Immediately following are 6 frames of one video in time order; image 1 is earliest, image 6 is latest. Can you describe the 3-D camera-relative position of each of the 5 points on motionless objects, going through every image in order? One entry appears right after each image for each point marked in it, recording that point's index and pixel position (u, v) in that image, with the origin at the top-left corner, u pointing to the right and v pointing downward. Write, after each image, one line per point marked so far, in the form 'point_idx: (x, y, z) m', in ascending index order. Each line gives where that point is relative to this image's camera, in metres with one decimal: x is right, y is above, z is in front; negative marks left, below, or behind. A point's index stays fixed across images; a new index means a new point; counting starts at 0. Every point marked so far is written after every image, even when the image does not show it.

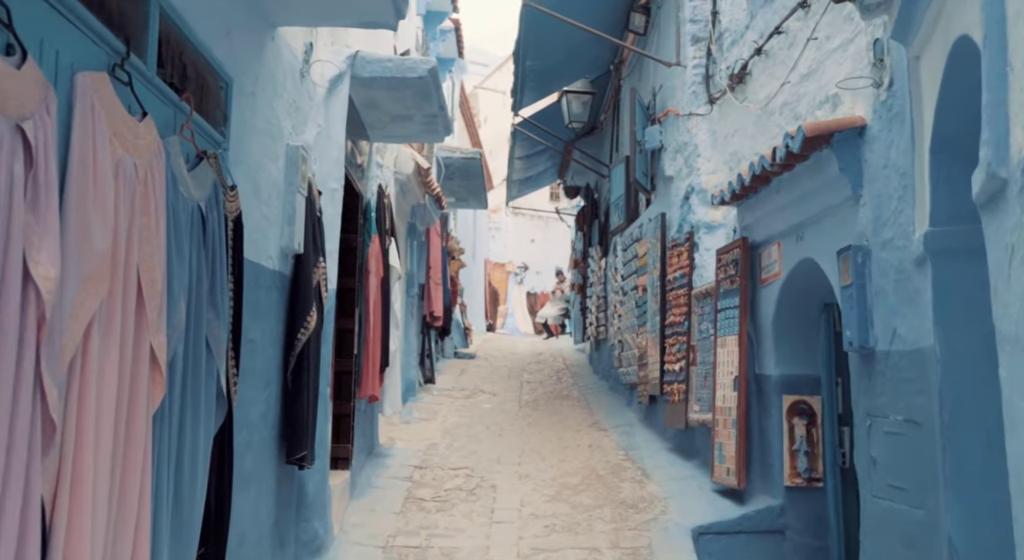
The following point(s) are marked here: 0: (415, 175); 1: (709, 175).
0: (-1.0, +1.1, +10.1) m
1: (+1.7, +0.9, +8.2) m
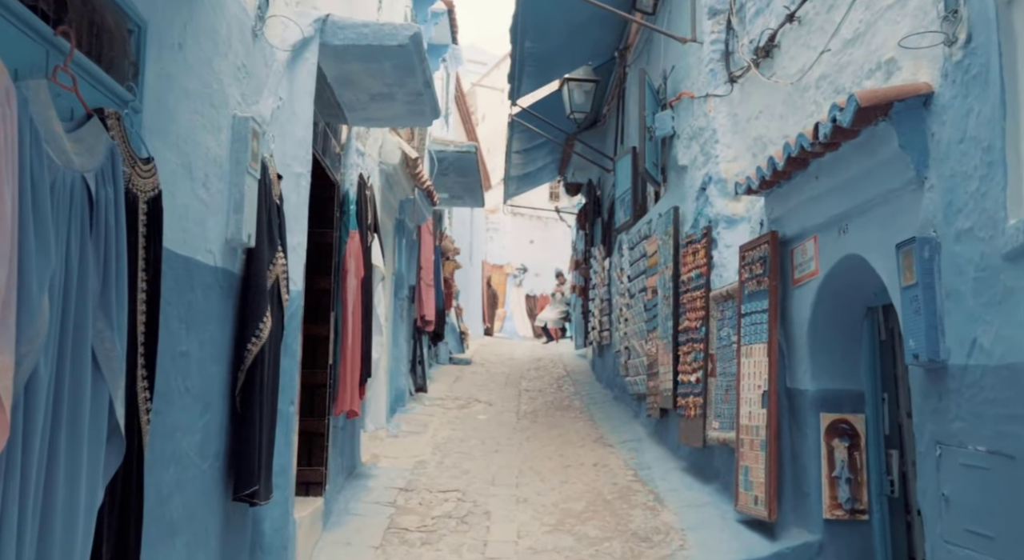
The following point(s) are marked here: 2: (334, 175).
0: (-1.1, +1.1, +9.3) m
1: (+1.7, +0.9, +7.3) m
2: (-1.3, +0.8, +6.7) m
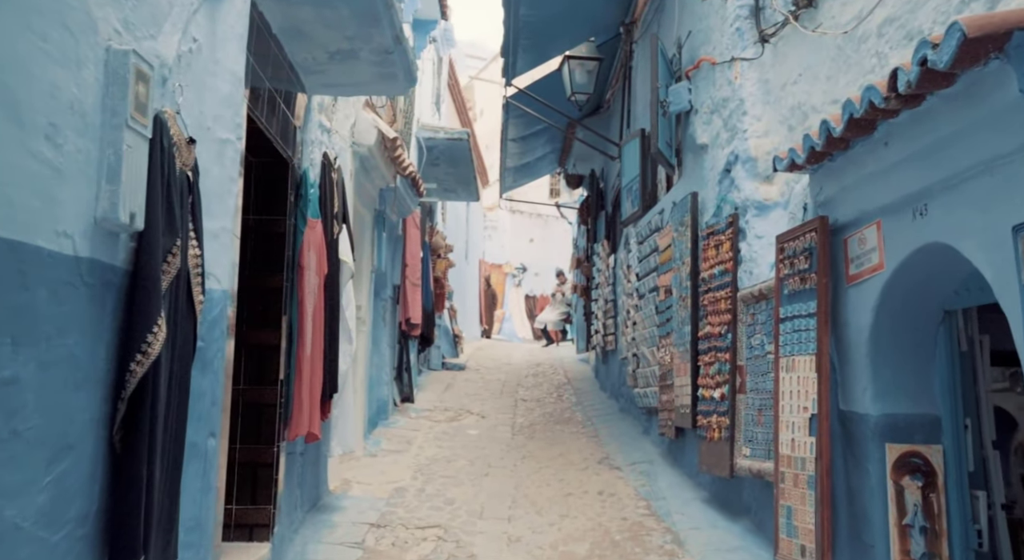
0: (-1.1, +1.1, +8.1) m
1: (+1.6, +0.9, +6.2) m
2: (-1.4, +0.8, +5.6) m
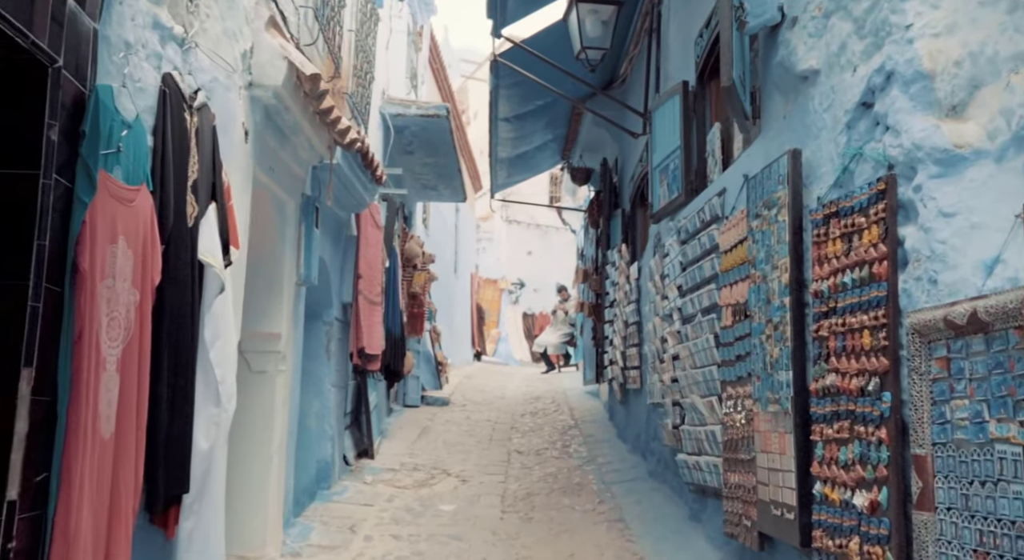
0: (-1.2, +1.0, +5.3) m
1: (+1.5, +0.9, +3.4) m
2: (-1.4, +0.7, +2.8) m
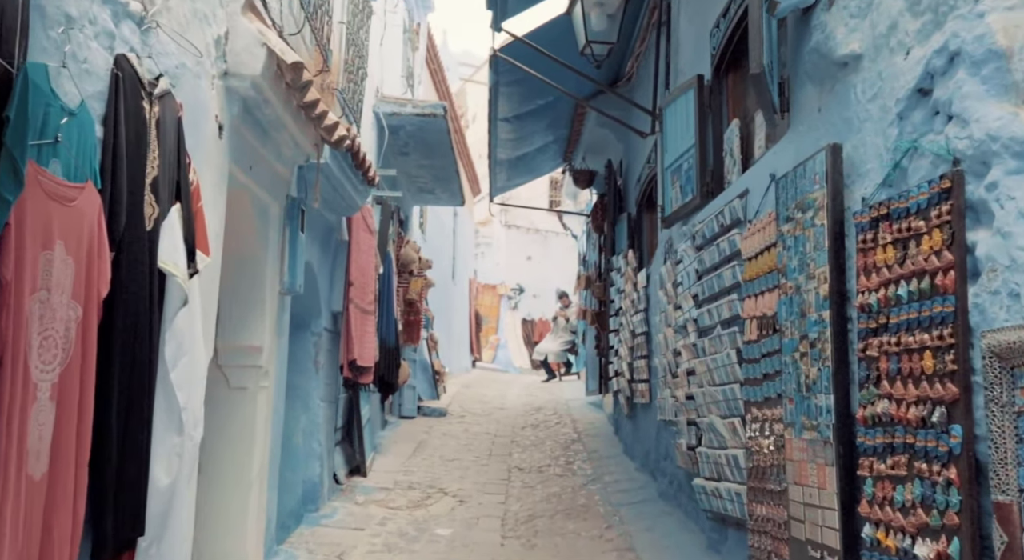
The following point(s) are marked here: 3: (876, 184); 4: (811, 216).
0: (-1.2, +1.0, +4.9) m
1: (+1.6, +0.8, +2.9) m
2: (-1.4, +0.7, +2.3) m
3: (+1.4, +0.4, +3.6) m
4: (+1.3, +0.3, +4.0) m
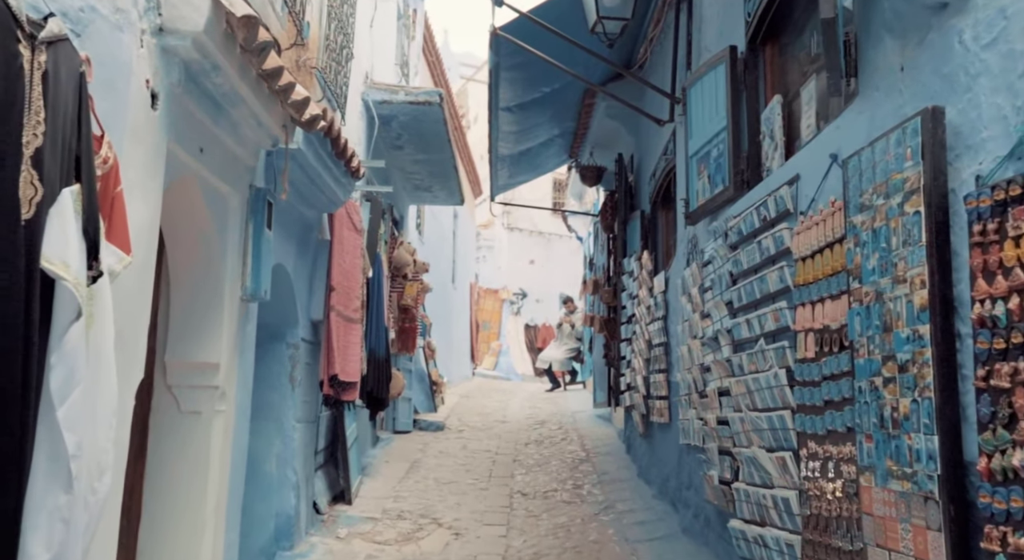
0: (-1.2, +1.0, +4.0) m
1: (+1.6, +0.8, +2.0) m
2: (-1.4, +0.7, +1.4) m
3: (+1.4, +0.4, +2.7) m
4: (+1.3, +0.3, +3.1) m
